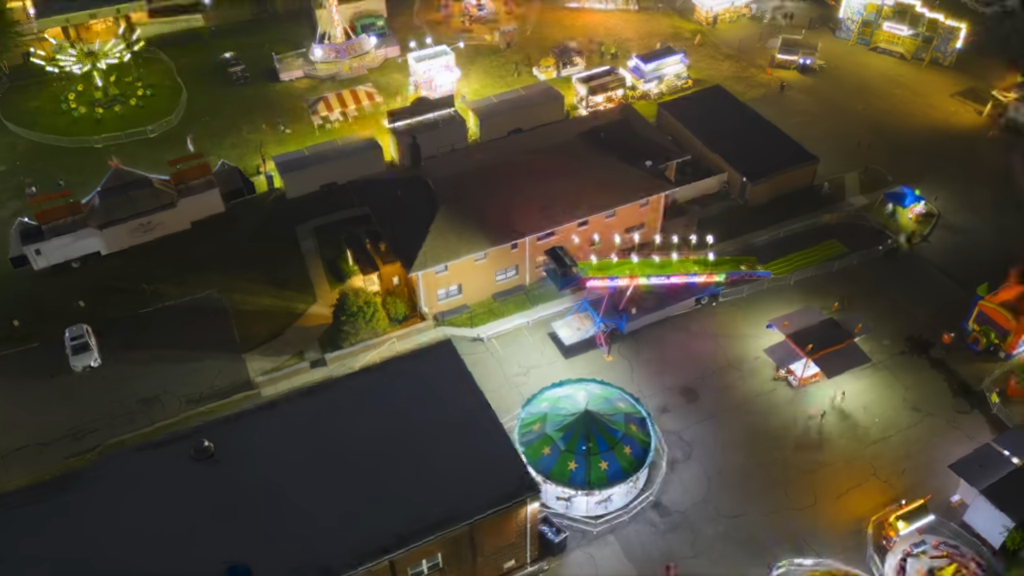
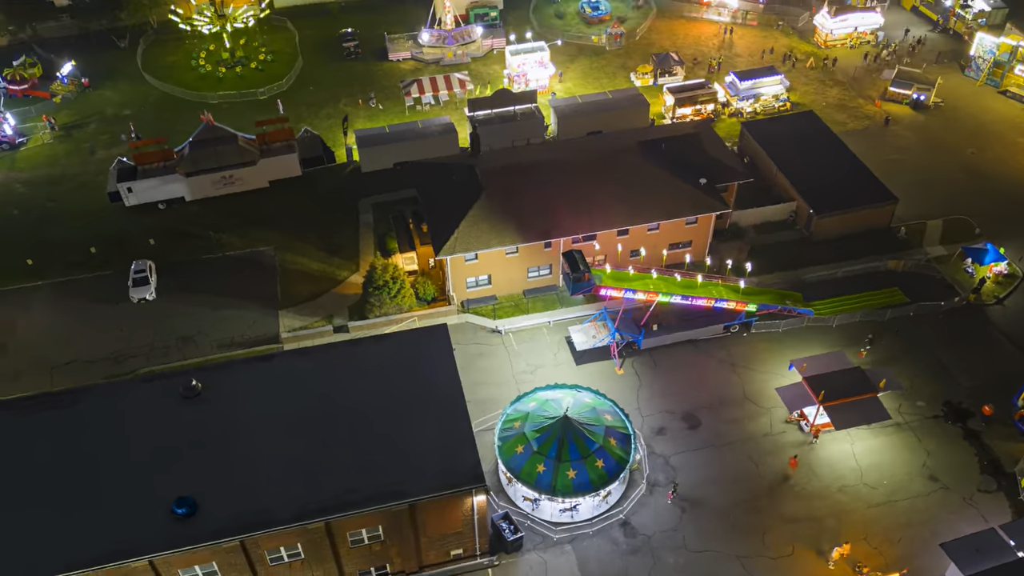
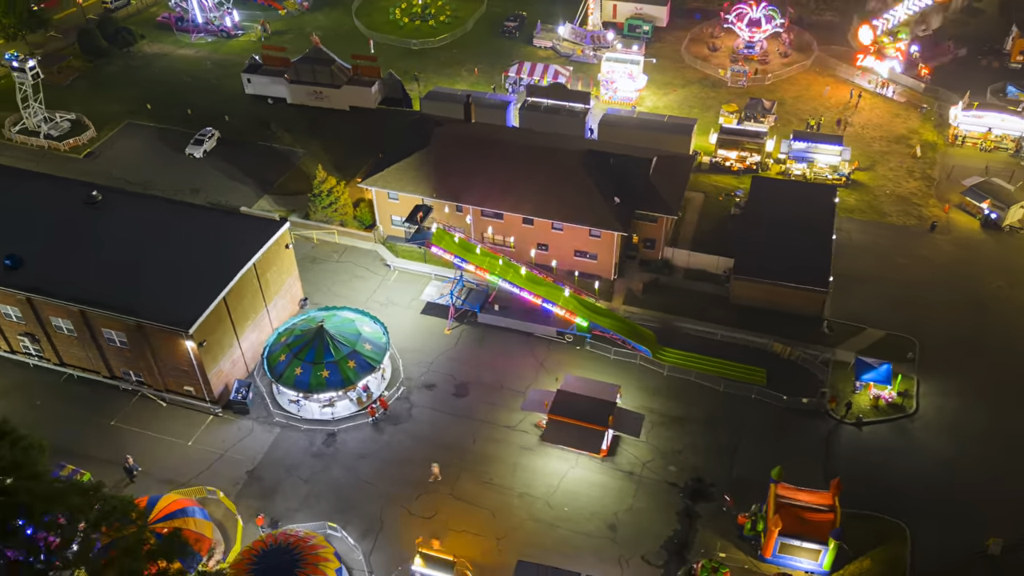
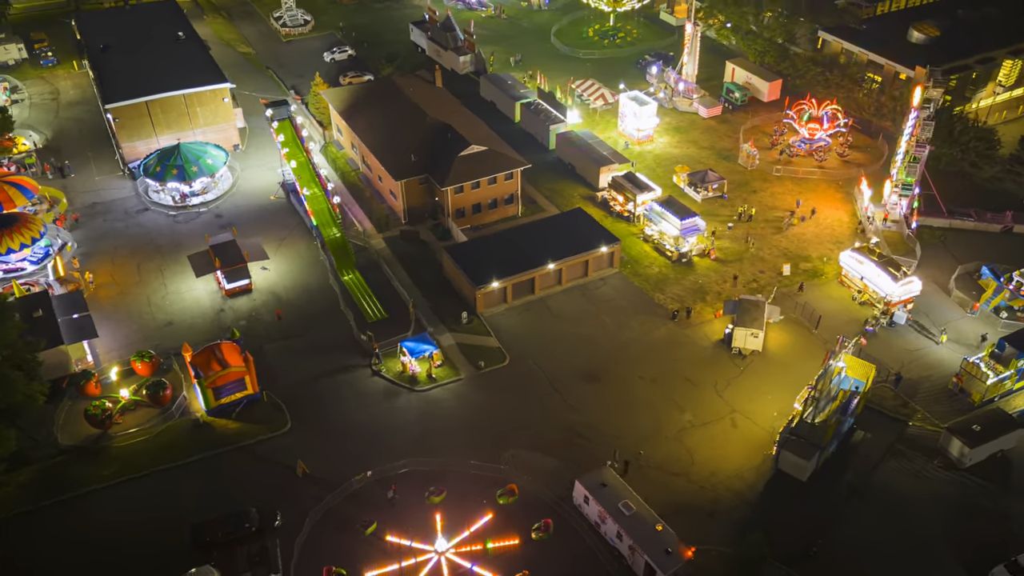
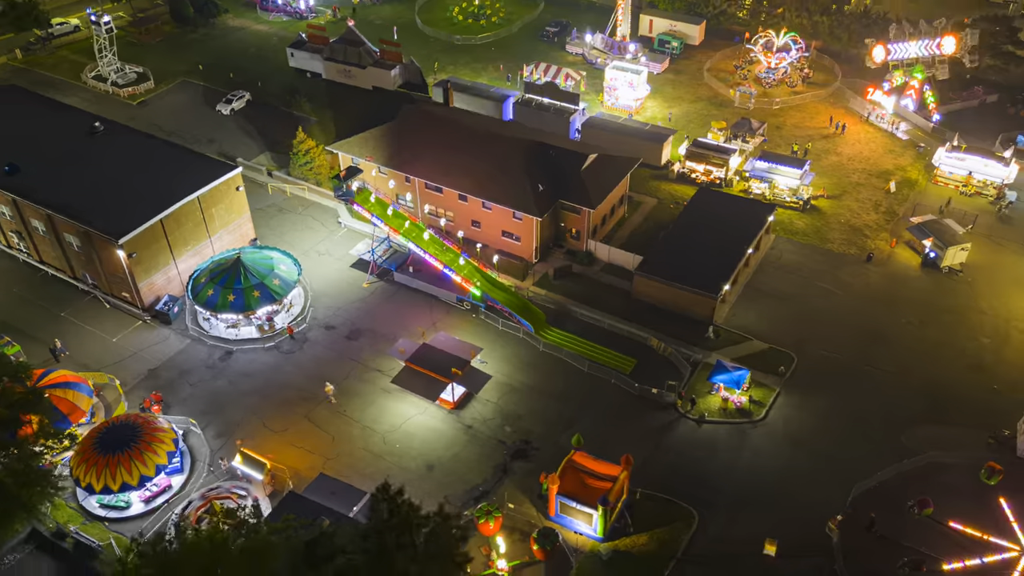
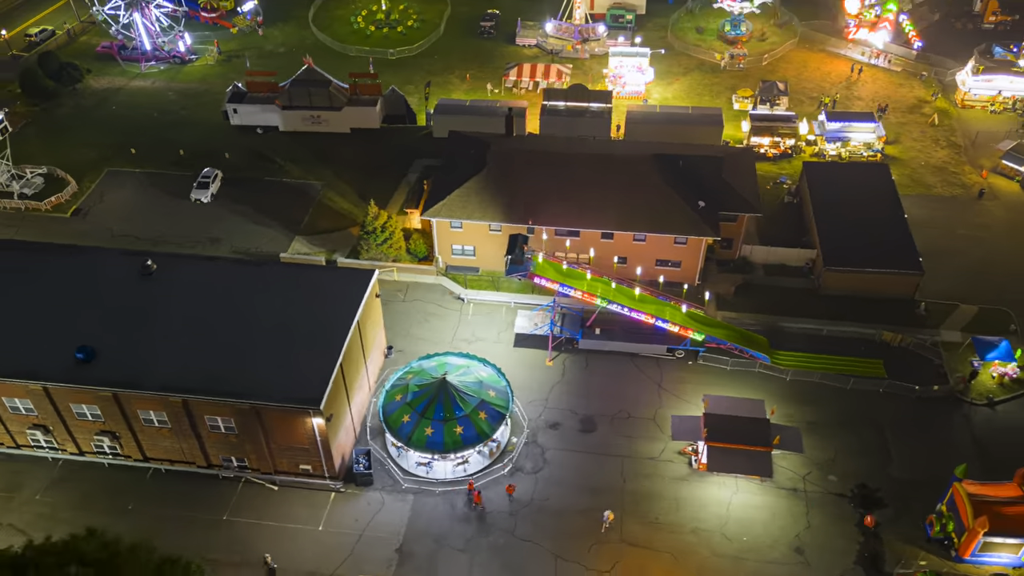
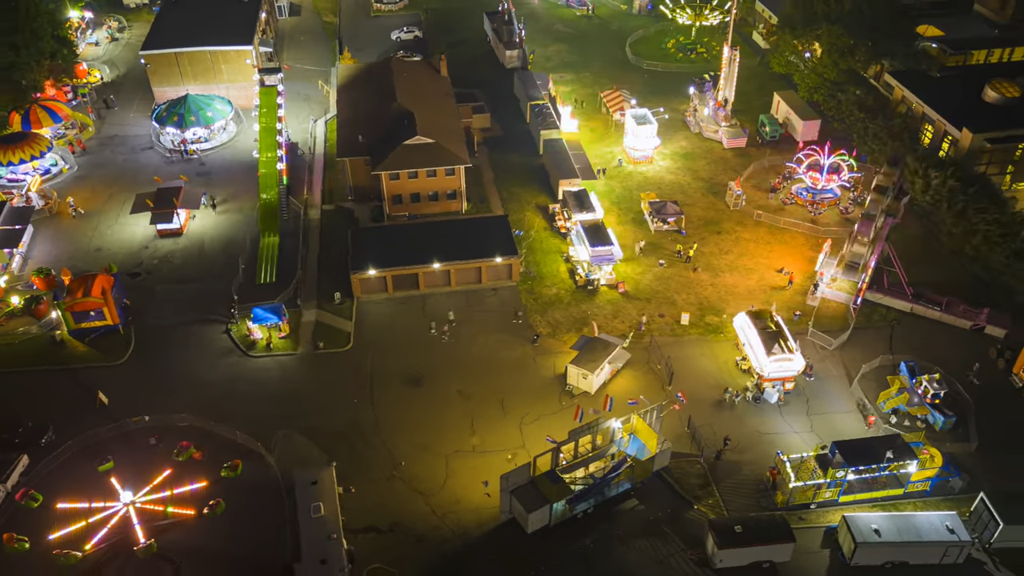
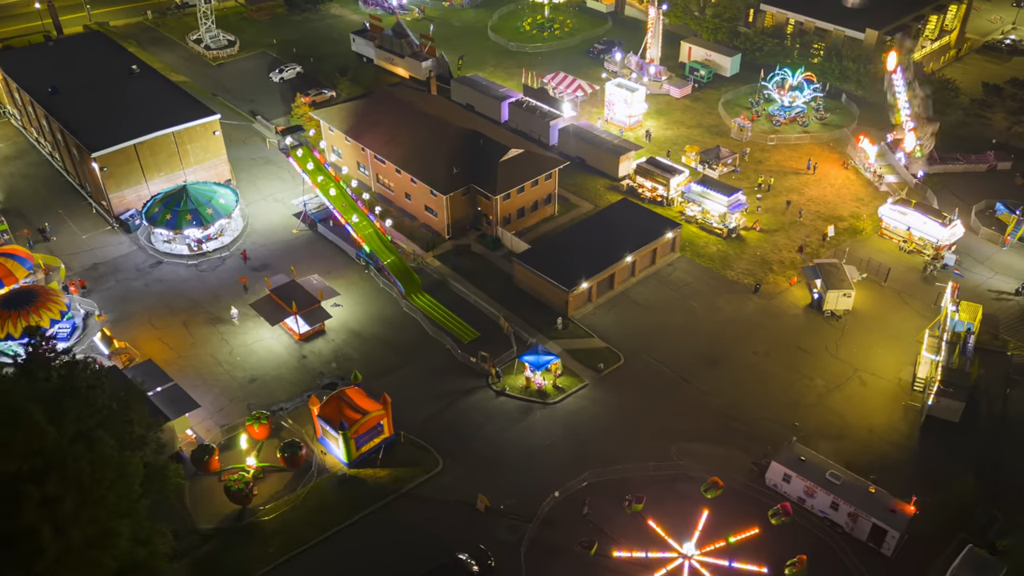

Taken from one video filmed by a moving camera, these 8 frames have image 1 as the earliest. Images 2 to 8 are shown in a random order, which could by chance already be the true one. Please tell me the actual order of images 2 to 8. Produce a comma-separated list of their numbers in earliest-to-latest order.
2, 6, 3, 5, 8, 4, 7
